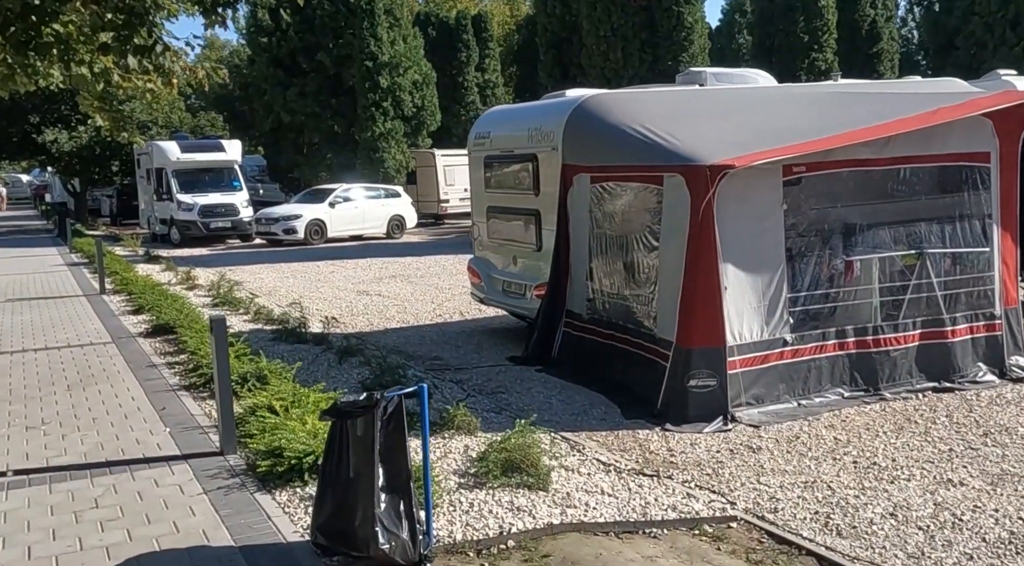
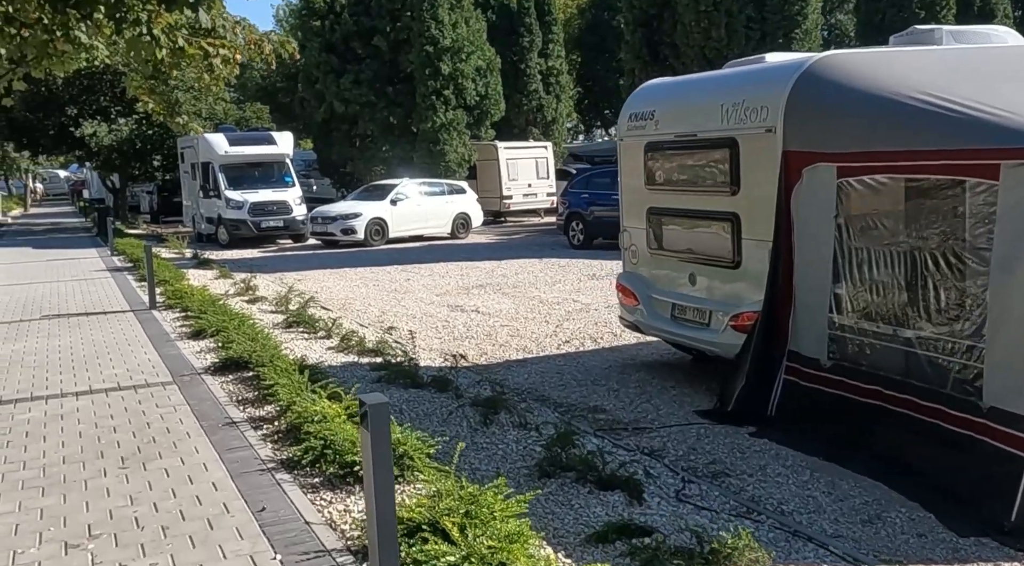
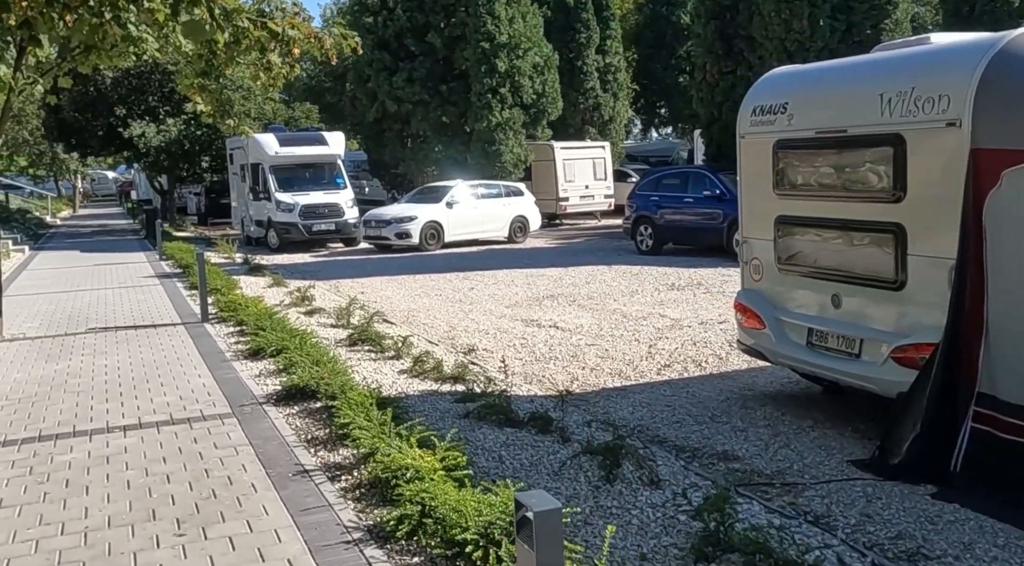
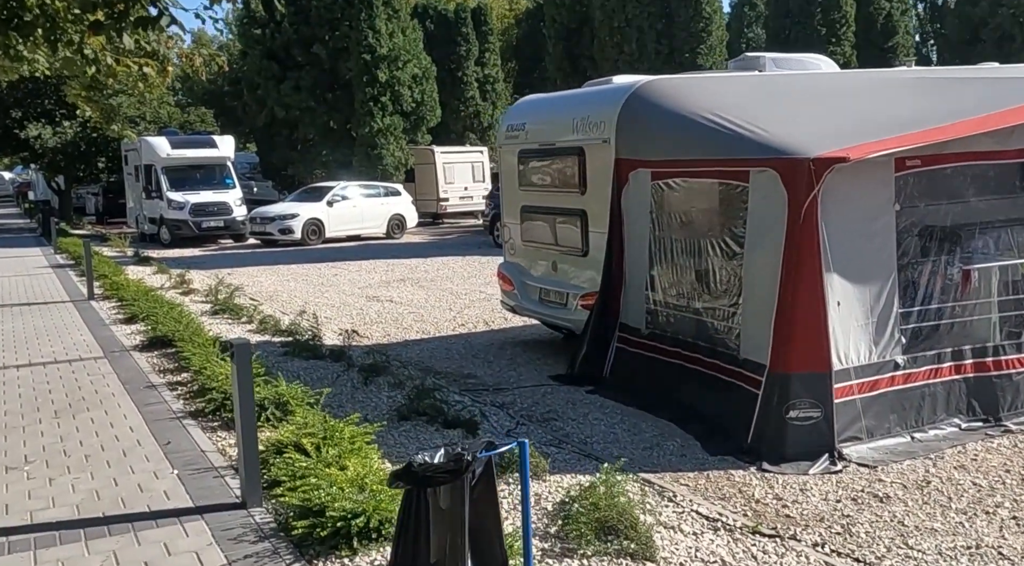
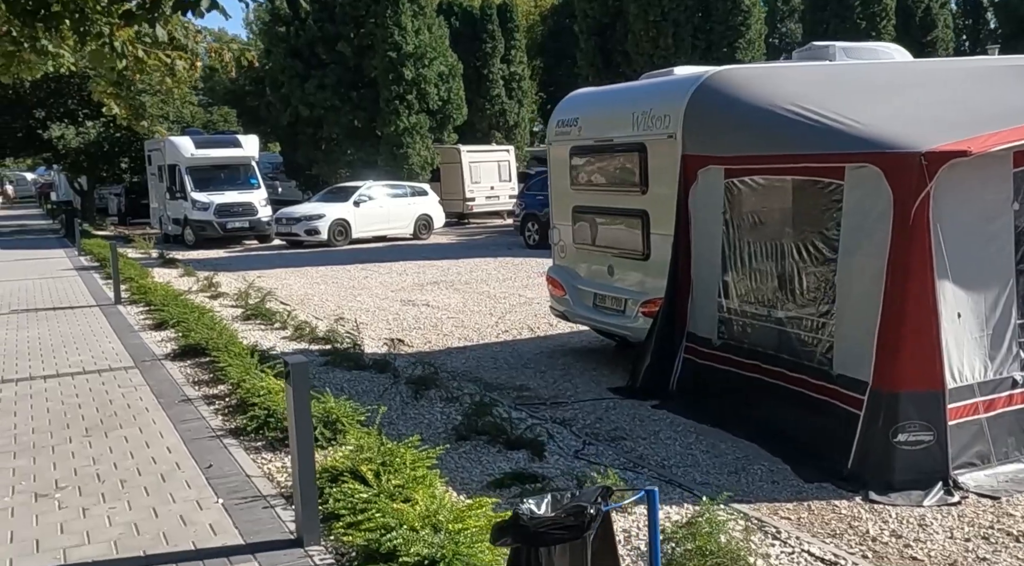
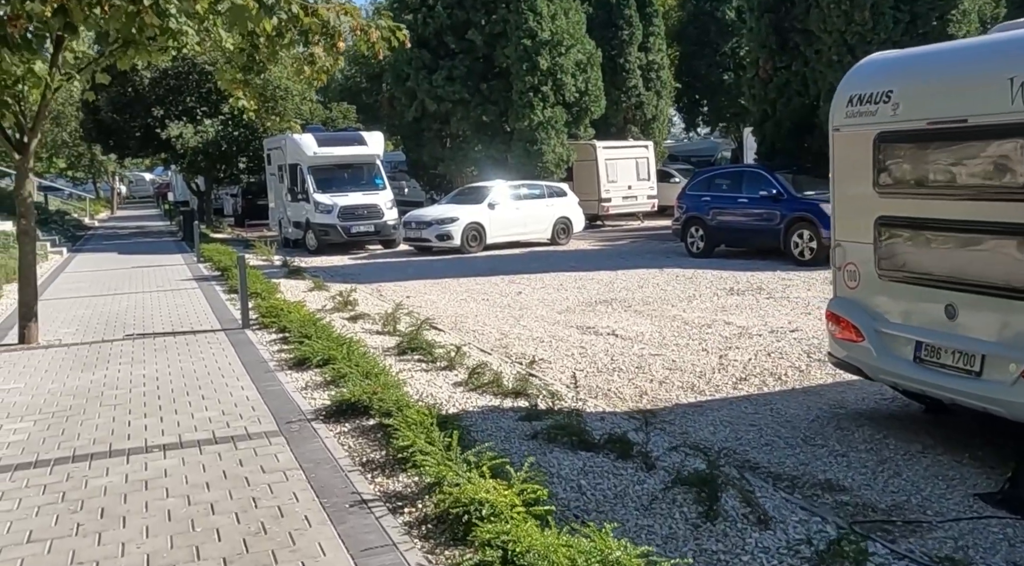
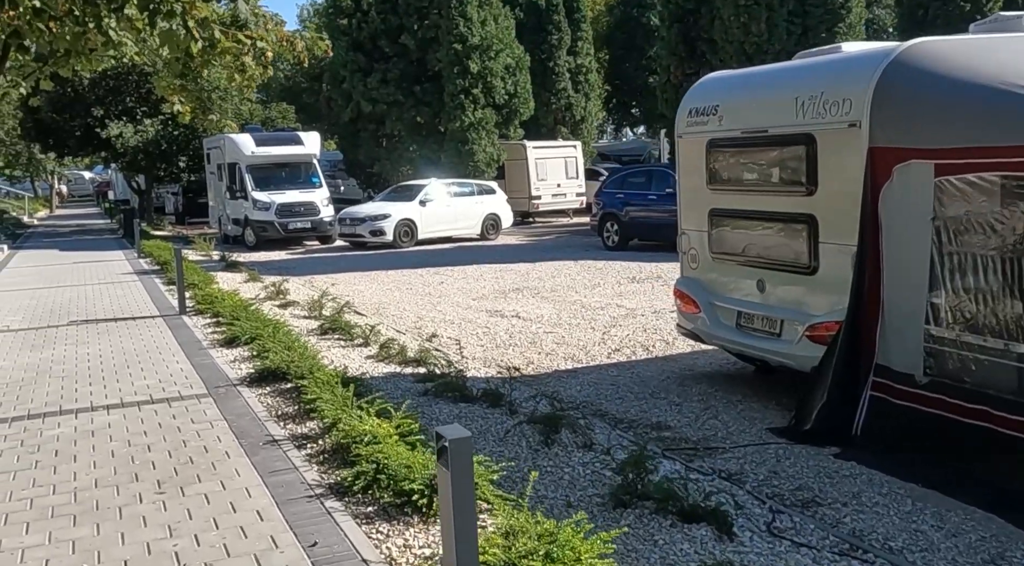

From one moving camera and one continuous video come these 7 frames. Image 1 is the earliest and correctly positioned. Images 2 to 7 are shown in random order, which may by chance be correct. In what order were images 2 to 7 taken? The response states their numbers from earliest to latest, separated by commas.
4, 5, 2, 7, 3, 6
